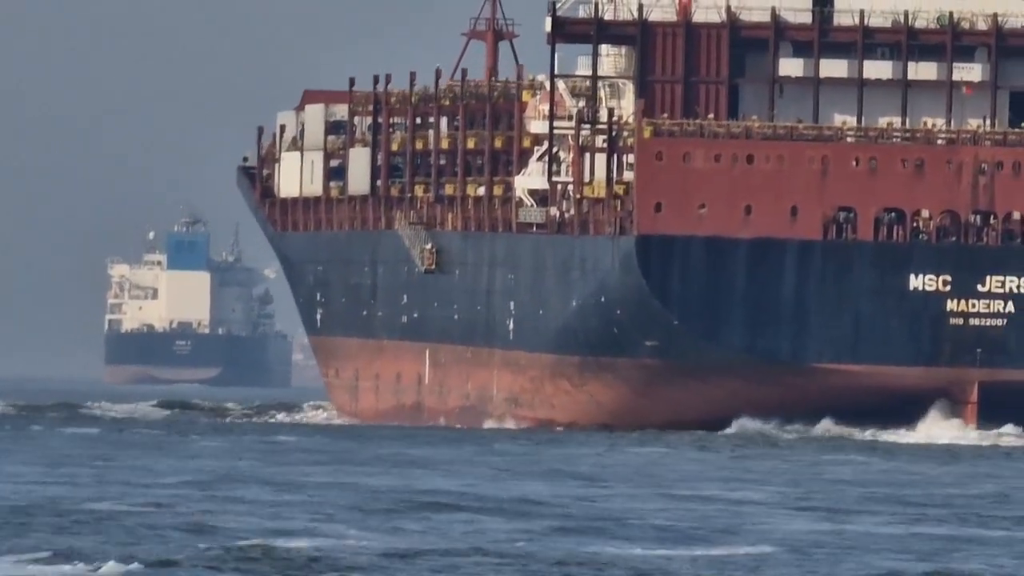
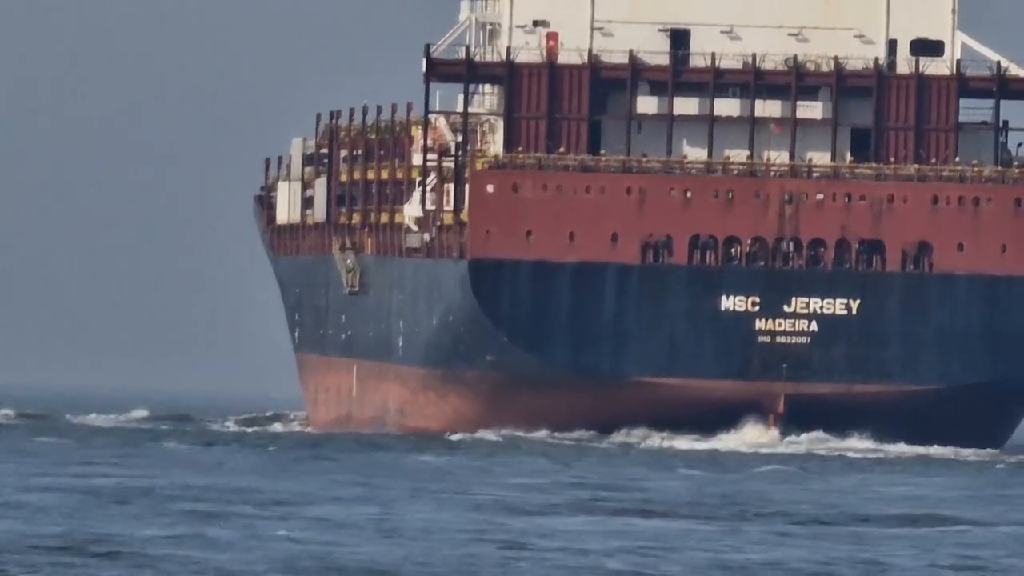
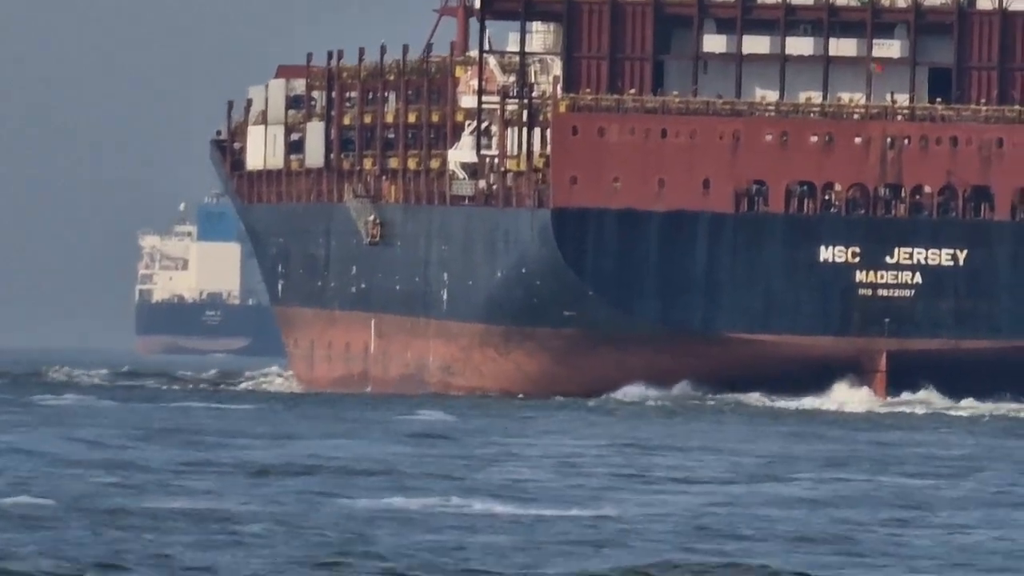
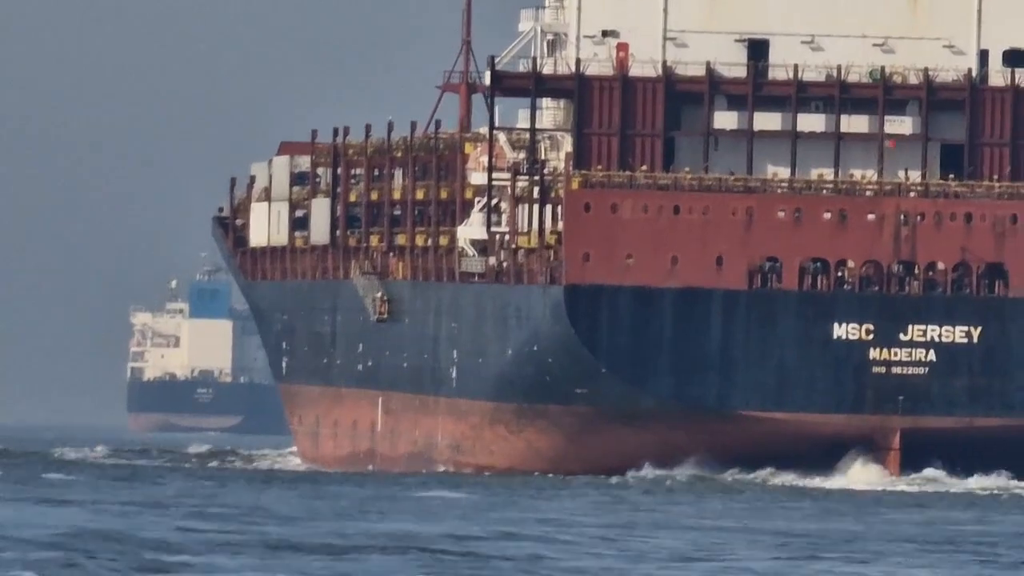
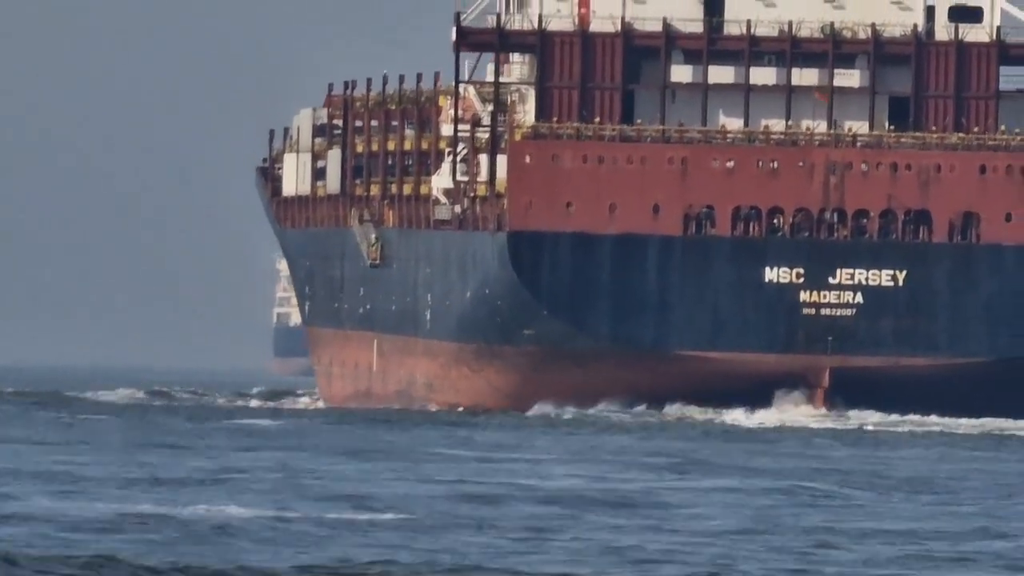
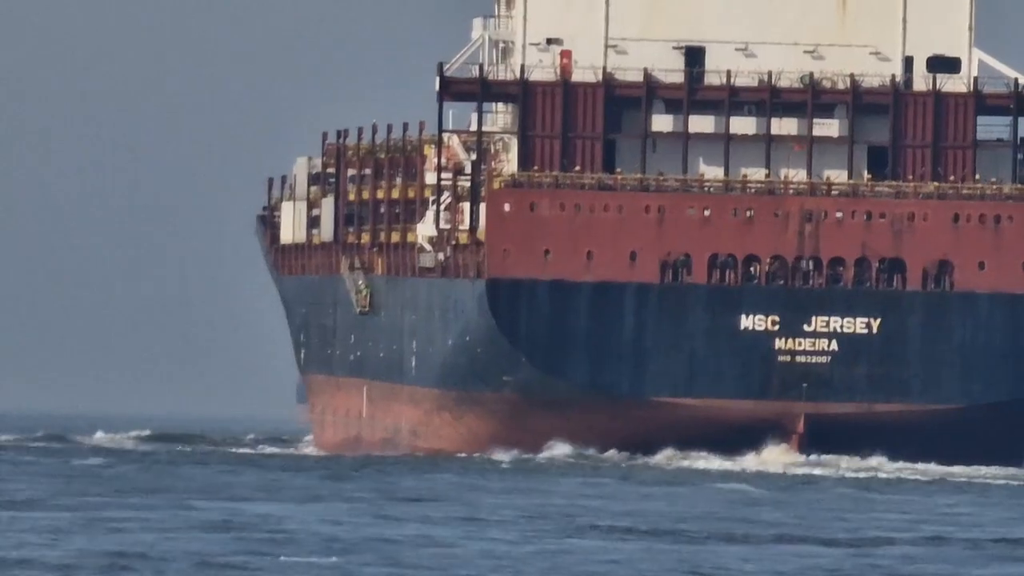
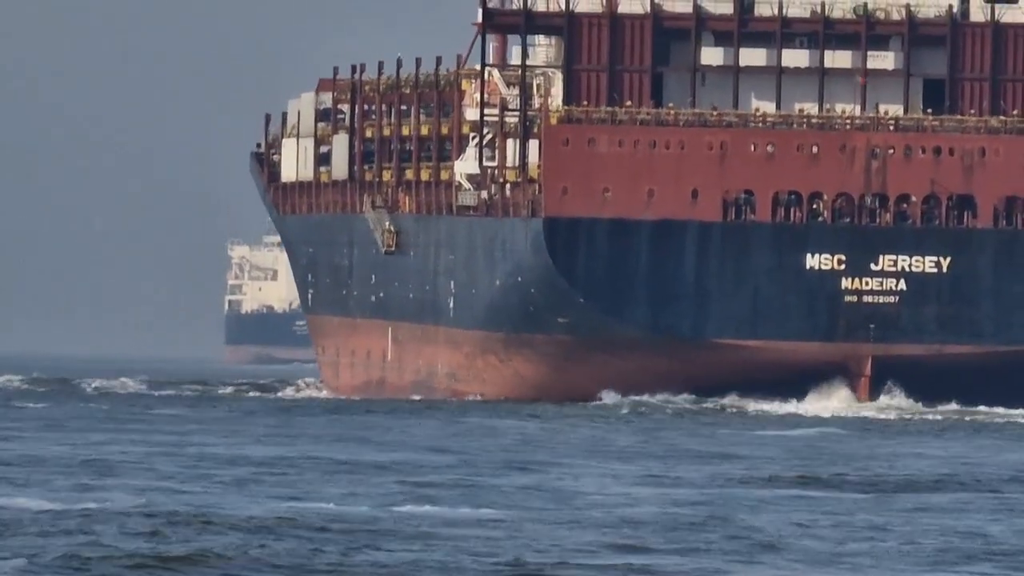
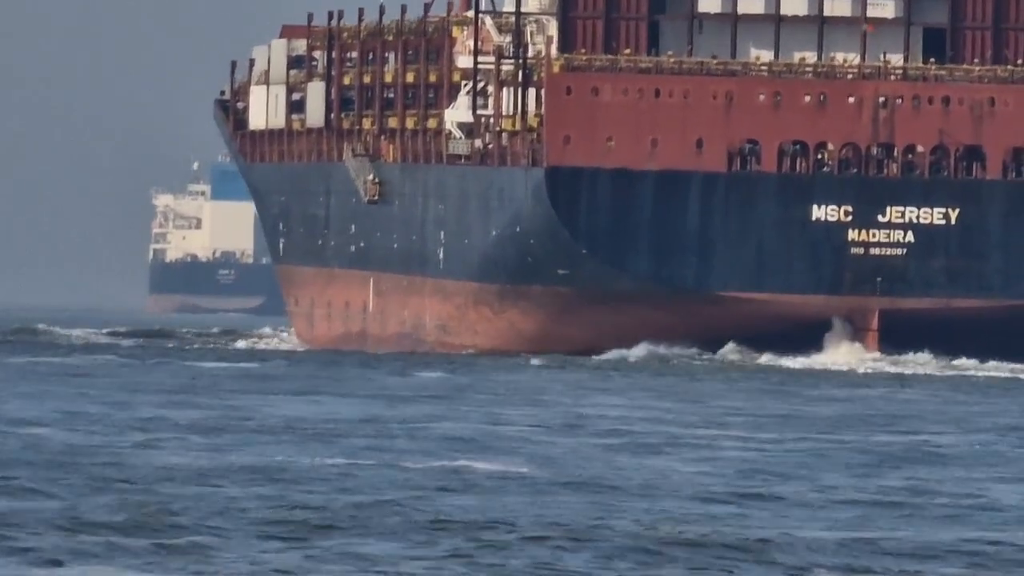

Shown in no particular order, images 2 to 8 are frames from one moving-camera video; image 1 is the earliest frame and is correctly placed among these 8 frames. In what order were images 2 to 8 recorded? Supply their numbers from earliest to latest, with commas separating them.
4, 3, 8, 7, 5, 6, 2
